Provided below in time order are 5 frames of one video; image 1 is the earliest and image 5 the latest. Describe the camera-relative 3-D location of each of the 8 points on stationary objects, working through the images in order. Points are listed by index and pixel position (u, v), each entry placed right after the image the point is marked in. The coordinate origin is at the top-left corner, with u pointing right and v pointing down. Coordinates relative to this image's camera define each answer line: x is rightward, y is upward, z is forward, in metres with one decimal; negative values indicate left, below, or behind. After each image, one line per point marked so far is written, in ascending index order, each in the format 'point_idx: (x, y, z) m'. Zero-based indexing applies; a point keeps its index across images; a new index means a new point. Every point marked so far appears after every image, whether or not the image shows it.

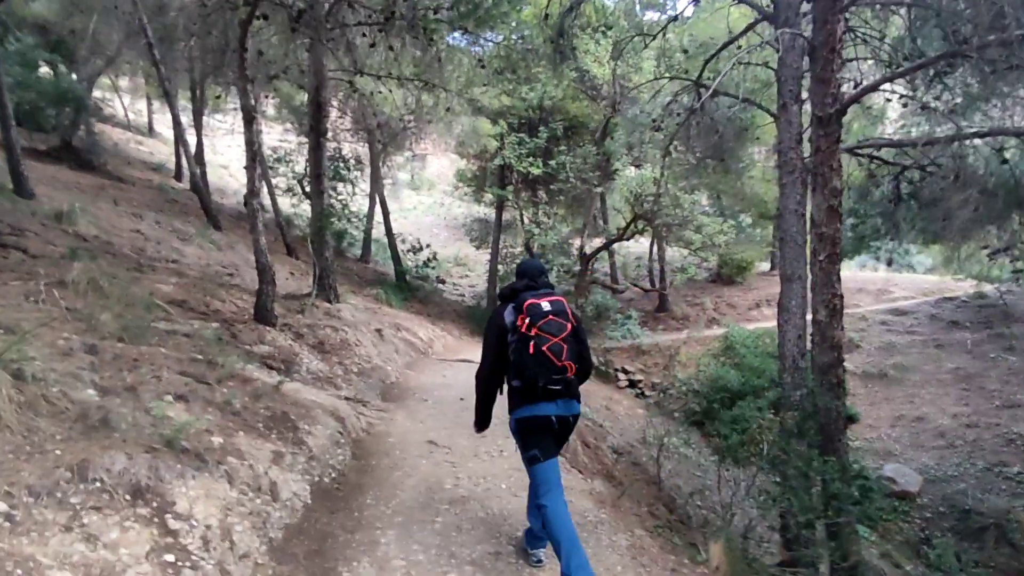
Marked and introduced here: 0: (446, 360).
0: (-1.4, -1.5, +13.1) m
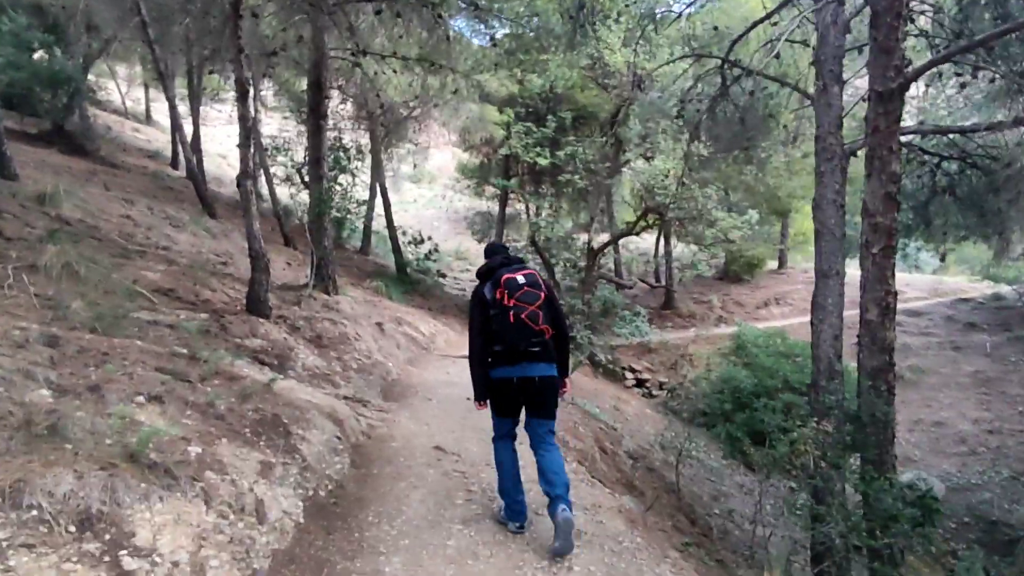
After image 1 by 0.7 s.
0: (-1.3, -1.4, +12.5) m
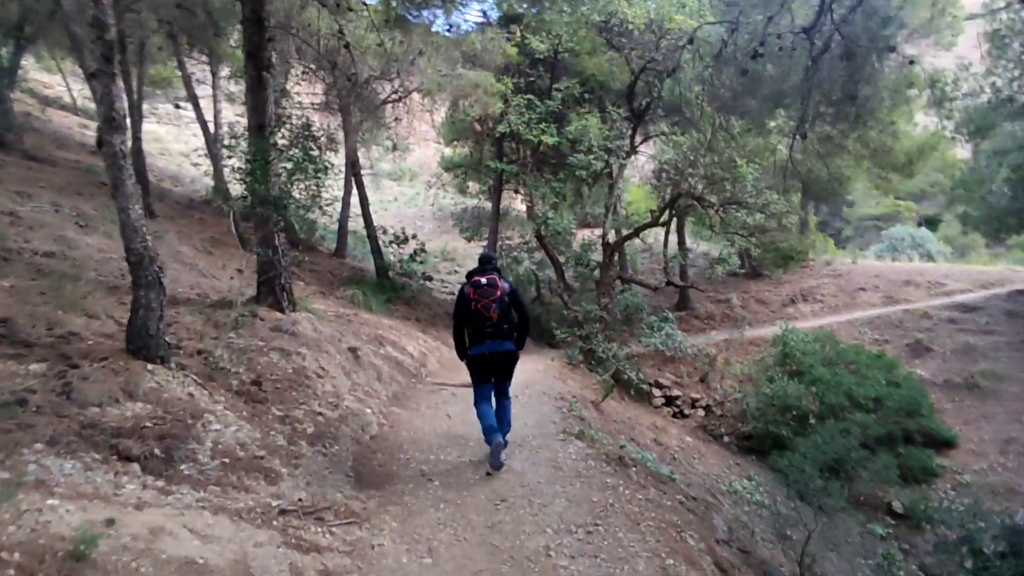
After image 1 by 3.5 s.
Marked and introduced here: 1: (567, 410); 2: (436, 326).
0: (-1.0, -1.5, +9.7) m
1: (+0.7, -1.7, +8.3) m
2: (-1.9, -1.0, +15.6) m
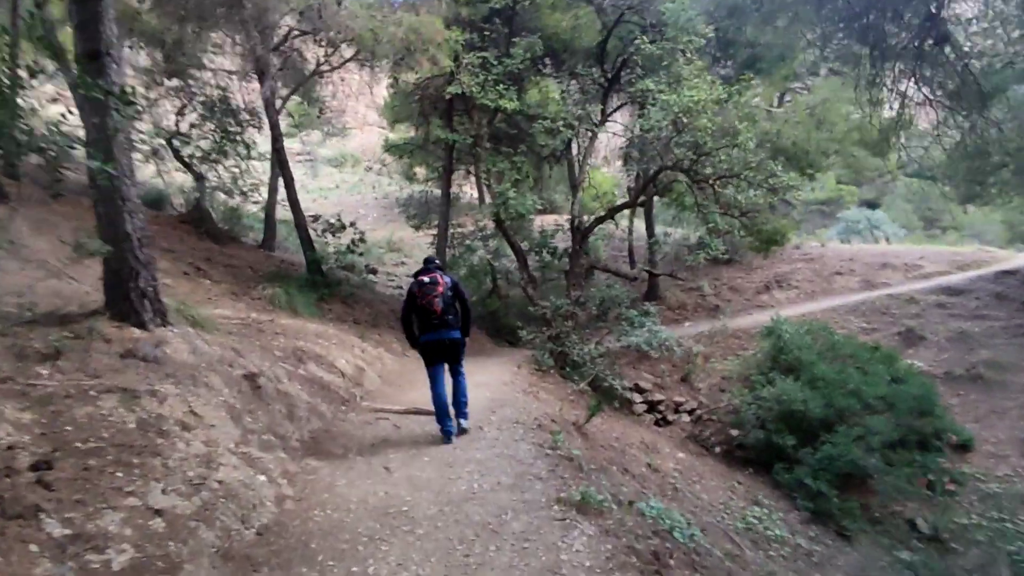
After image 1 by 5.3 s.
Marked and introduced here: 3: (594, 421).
0: (-1.5, -1.5, +7.4) m
1: (+0.4, -1.6, +6.2) m
2: (-2.9, -0.9, +13.2) m
3: (+1.2, -1.9, +8.6) m
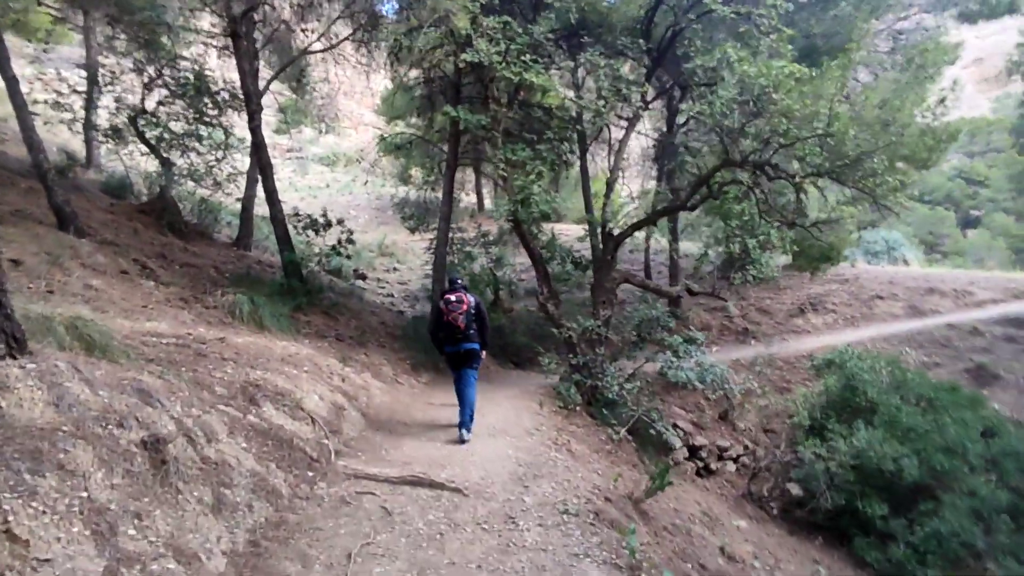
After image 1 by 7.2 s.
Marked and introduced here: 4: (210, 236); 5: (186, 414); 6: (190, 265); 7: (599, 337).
0: (-1.1, -1.6, +5.1) m
1: (+0.7, -1.8, +3.9) m
2: (-2.6, -1.1, +10.9) m
3: (+1.5, -2.1, +6.4) m
4: (-7.8, +1.4, +15.8) m
5: (-2.3, -0.9, +4.5) m
6: (-5.9, +0.4, +11.2) m
7: (+1.4, -0.8, +9.9) m
